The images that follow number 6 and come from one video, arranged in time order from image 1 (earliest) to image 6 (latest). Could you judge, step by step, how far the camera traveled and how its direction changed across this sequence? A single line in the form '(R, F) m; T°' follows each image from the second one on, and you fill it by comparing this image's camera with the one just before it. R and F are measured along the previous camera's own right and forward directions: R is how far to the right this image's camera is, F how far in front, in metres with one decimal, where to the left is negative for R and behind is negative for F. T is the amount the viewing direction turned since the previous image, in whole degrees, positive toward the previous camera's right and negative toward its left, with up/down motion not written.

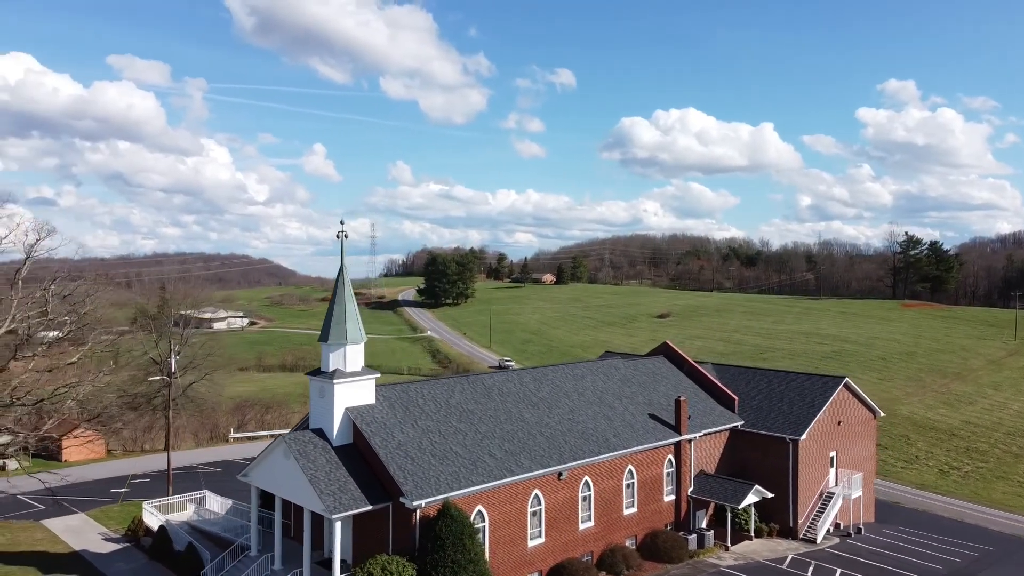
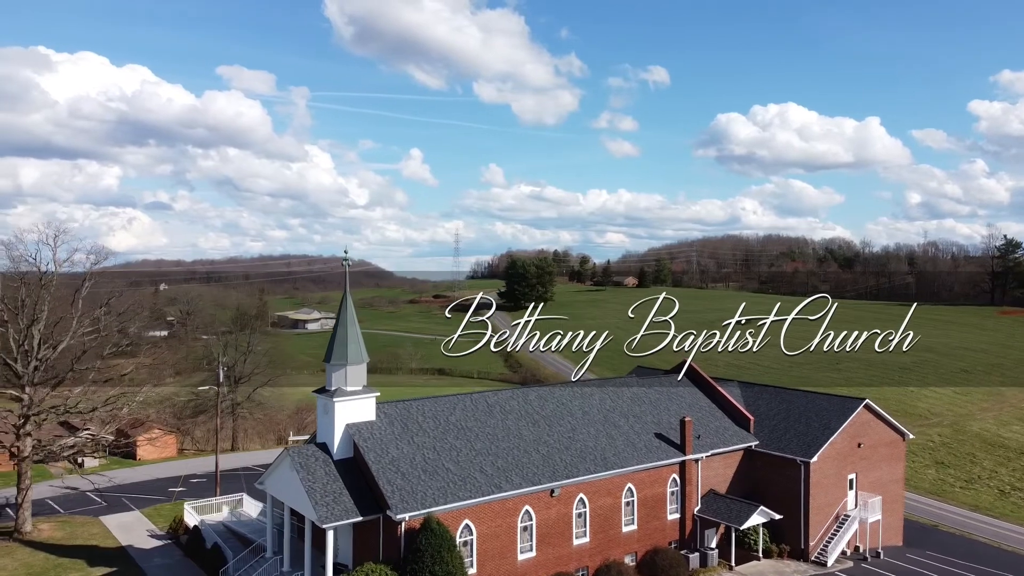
(+3.3, -0.9) m; -7°
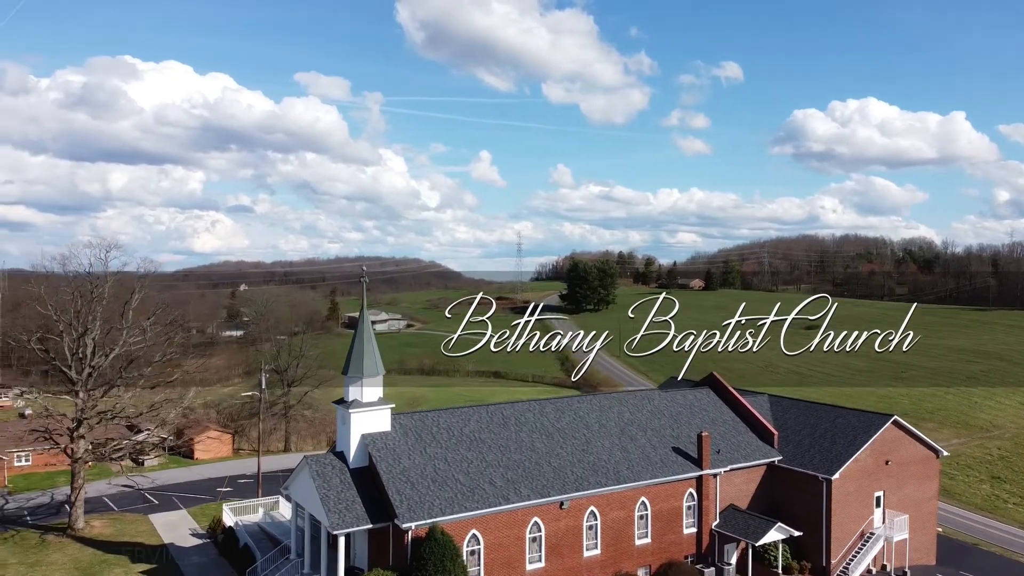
(+2.0, -0.5) m; -5°
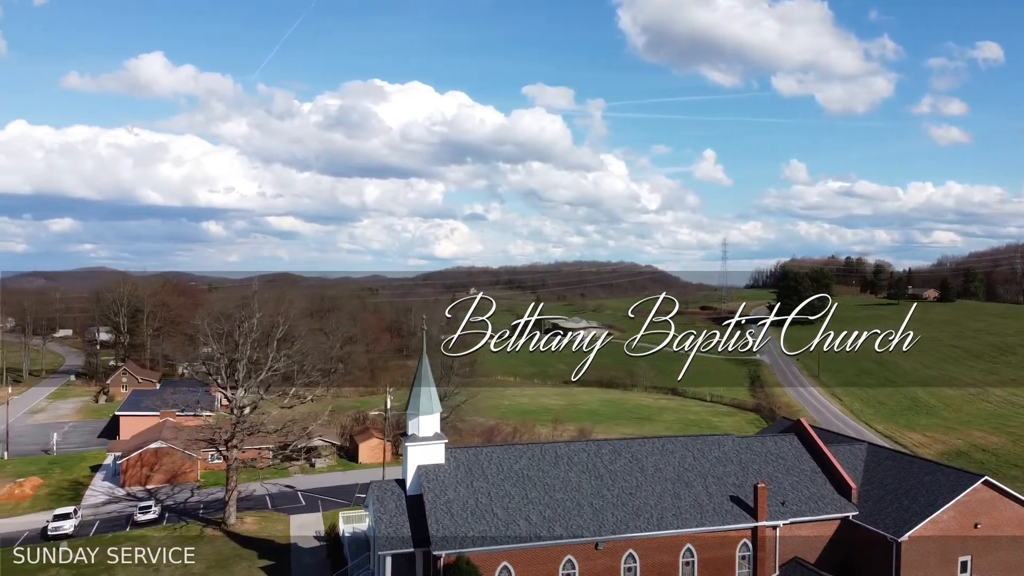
(+6.7, -0.9) m; -16°
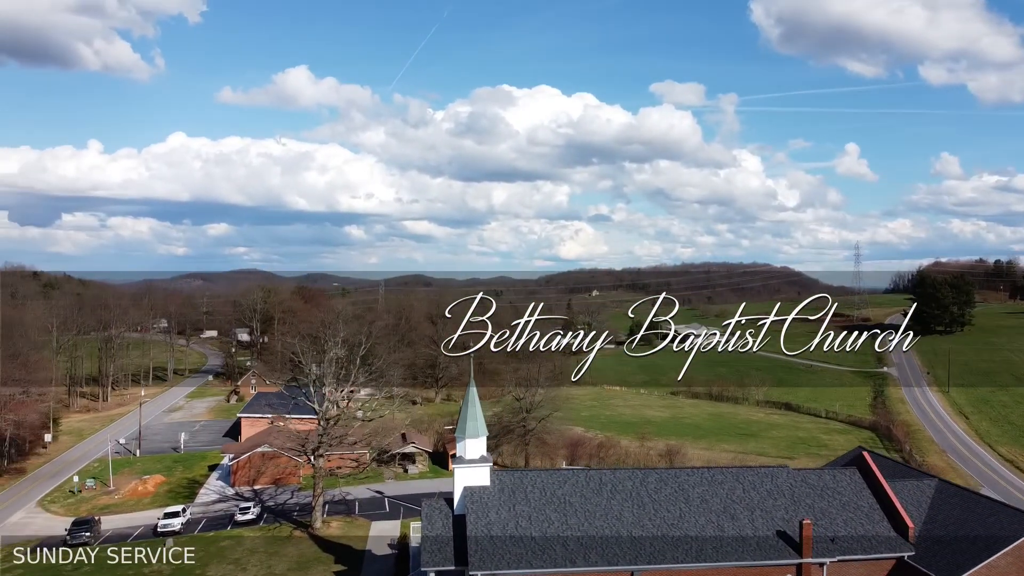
(+3.4, -0.7) m; -9°
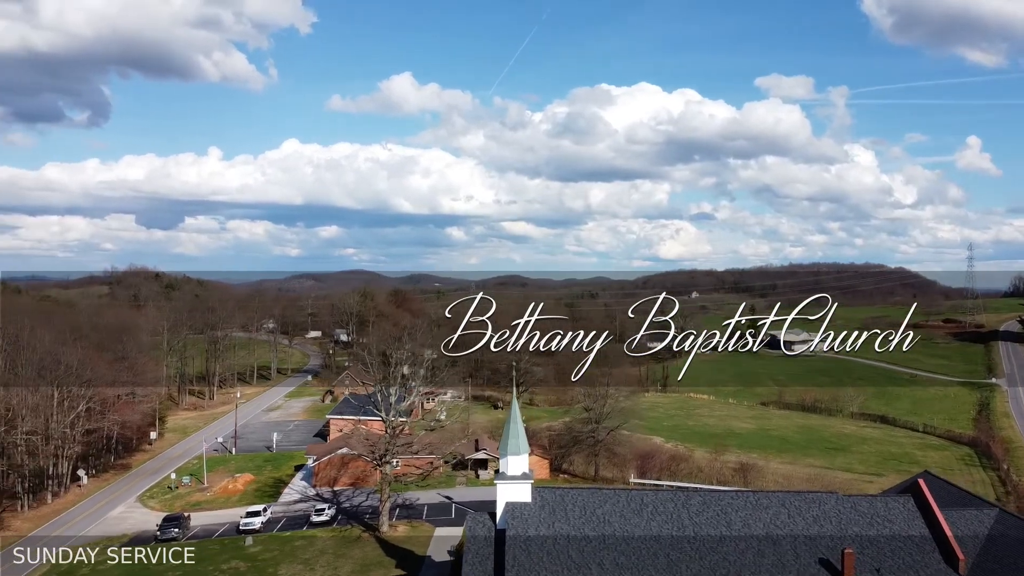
(+2.5, -0.7) m; -7°
